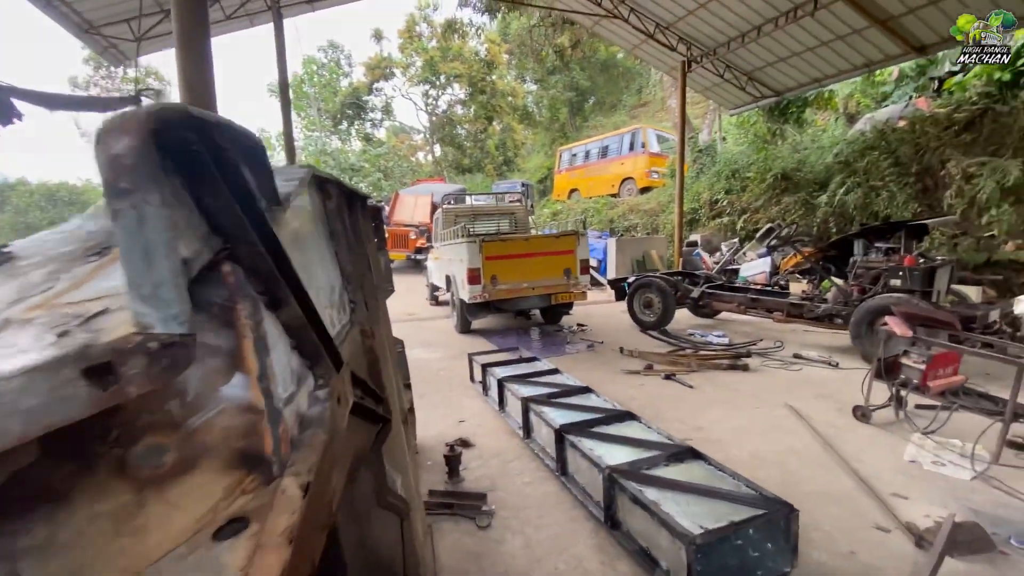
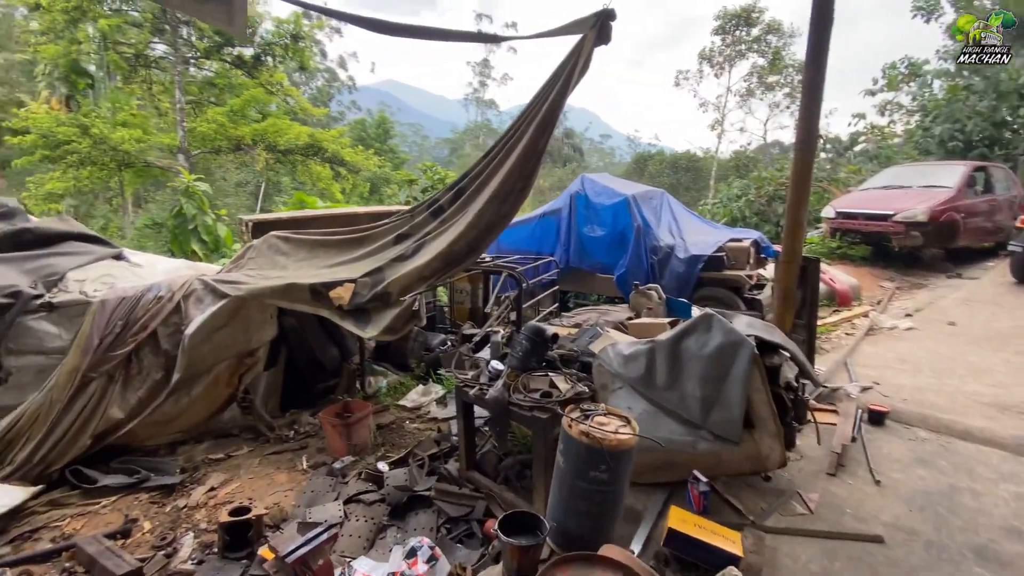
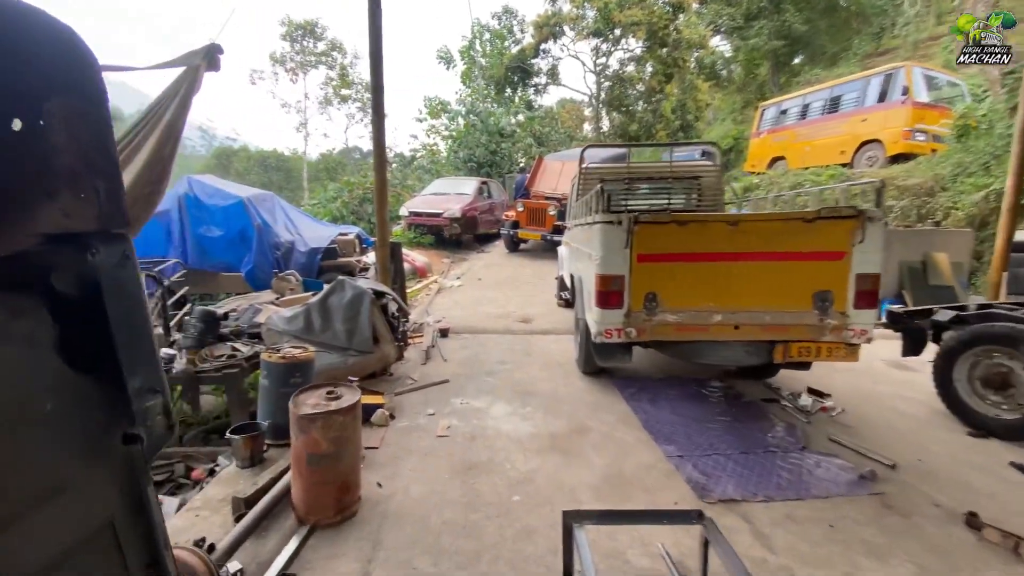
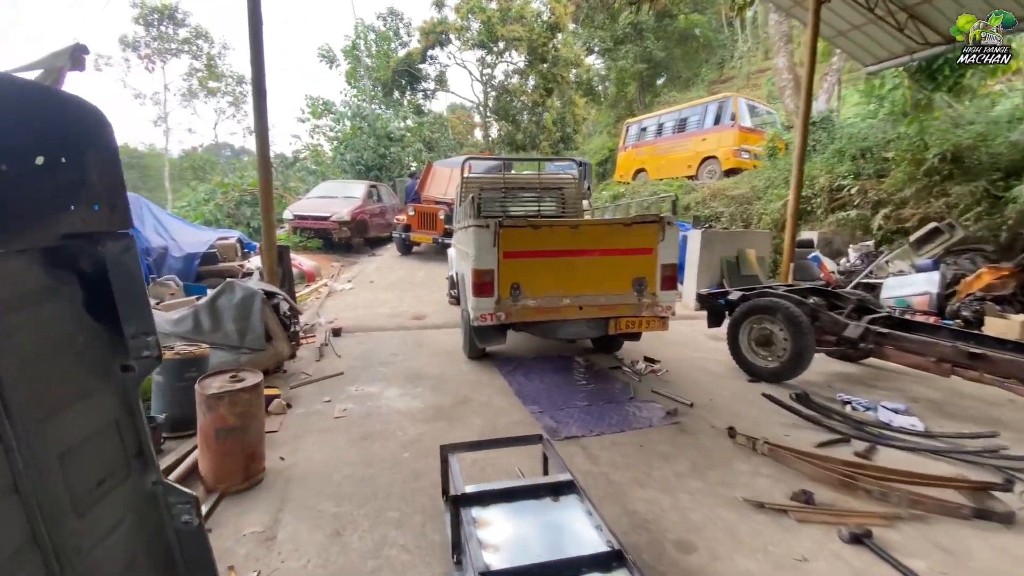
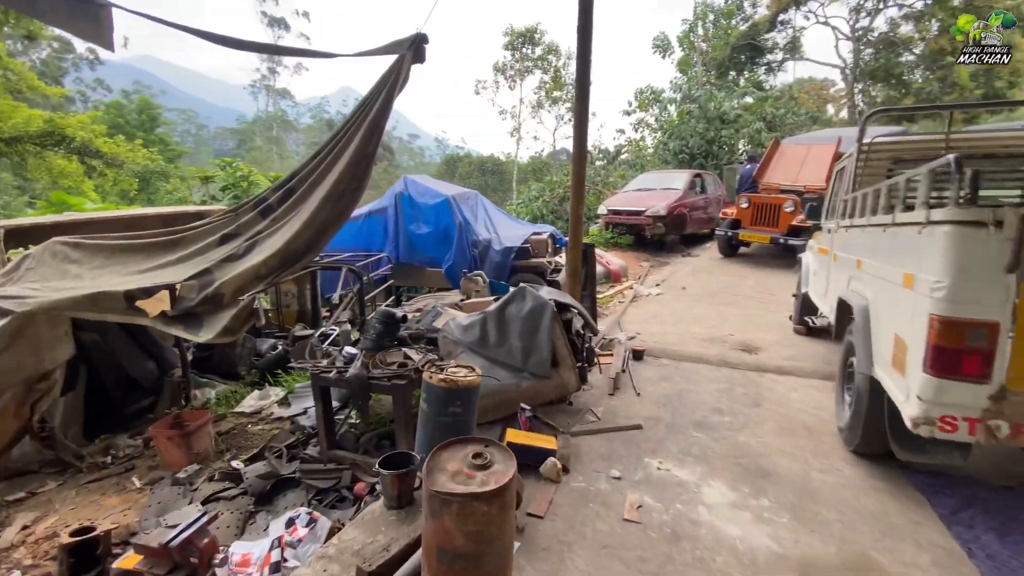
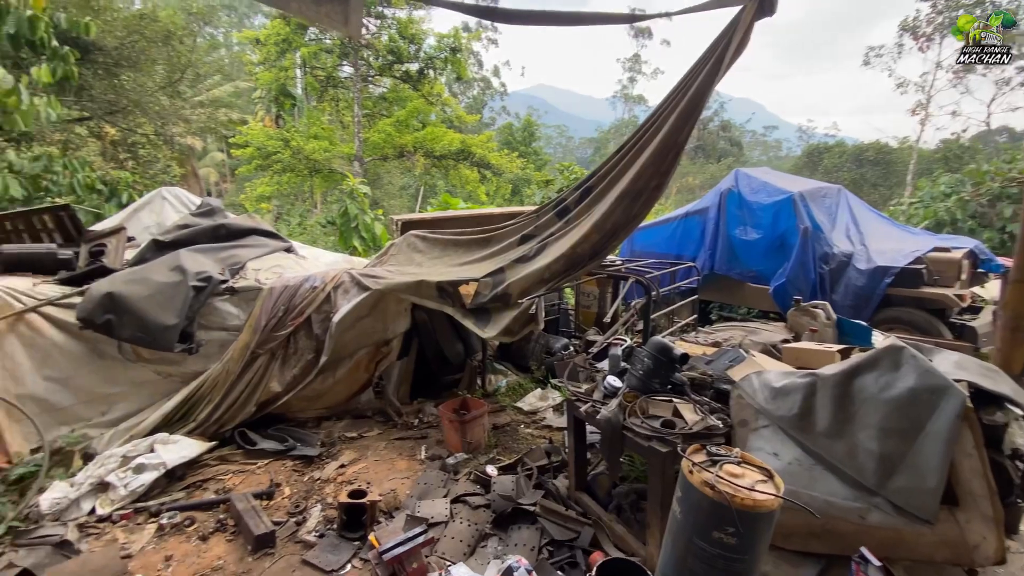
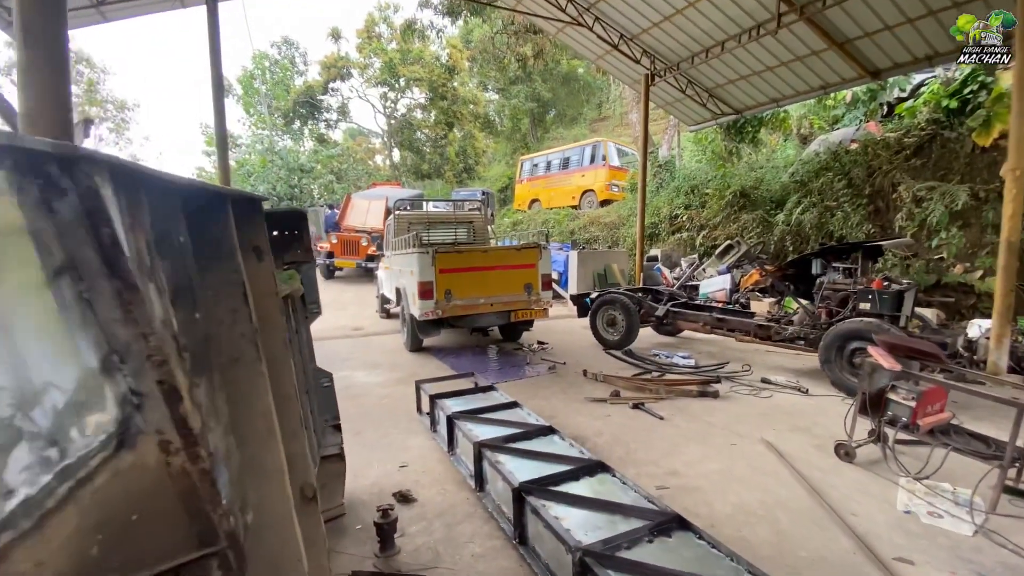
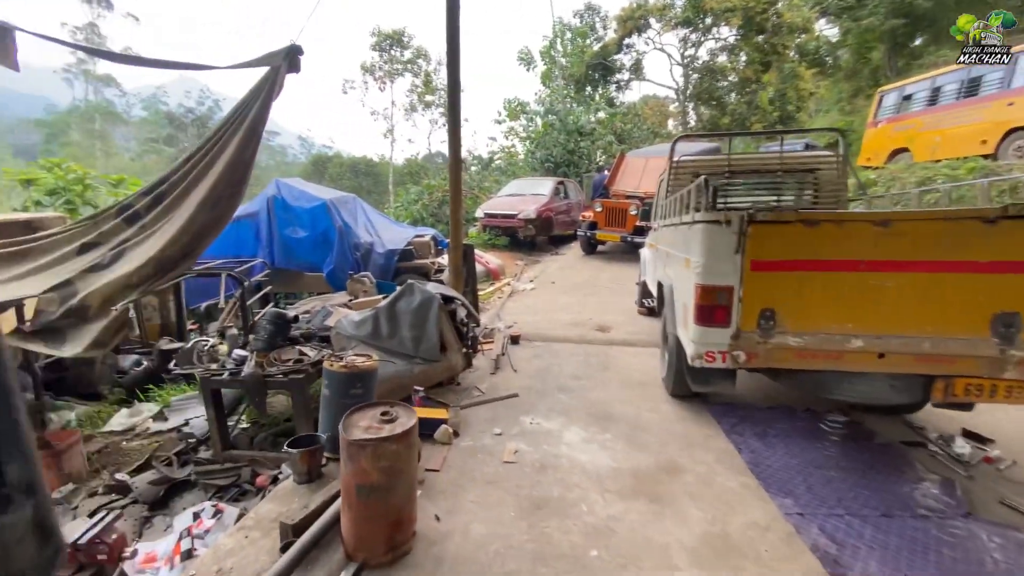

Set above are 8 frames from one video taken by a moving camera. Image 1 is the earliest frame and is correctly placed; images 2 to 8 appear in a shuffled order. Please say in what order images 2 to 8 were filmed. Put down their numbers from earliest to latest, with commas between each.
7, 4, 3, 8, 5, 2, 6
